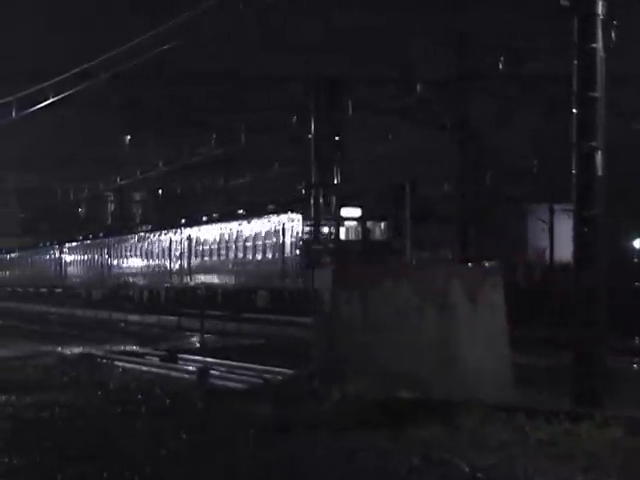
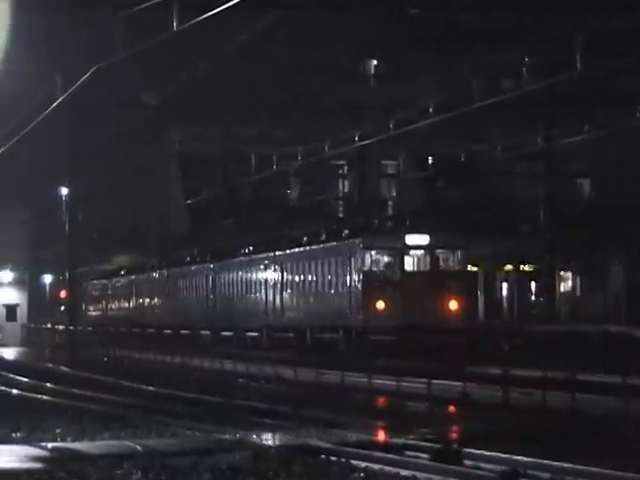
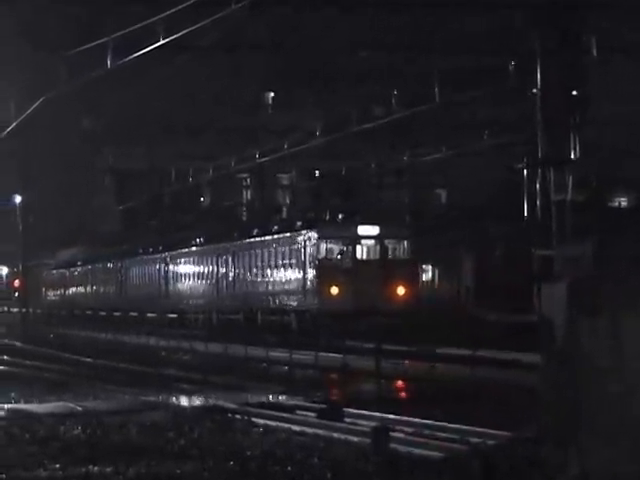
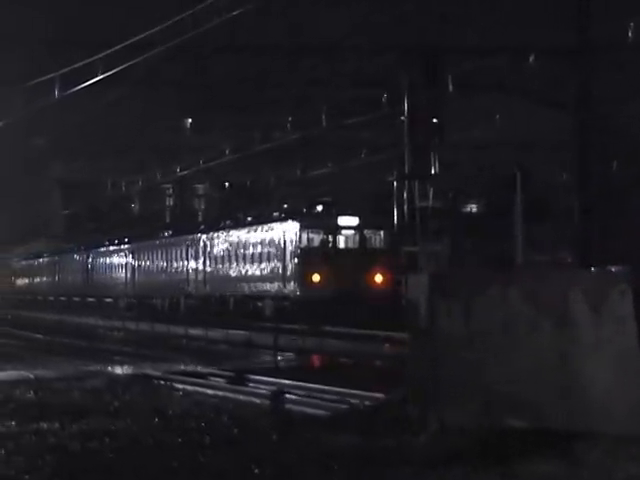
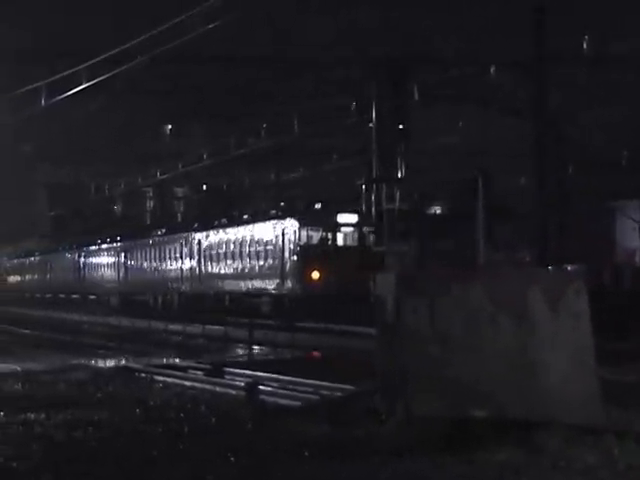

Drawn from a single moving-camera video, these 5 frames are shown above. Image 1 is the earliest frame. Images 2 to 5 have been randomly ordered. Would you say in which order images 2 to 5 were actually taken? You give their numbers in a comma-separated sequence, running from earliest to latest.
5, 4, 3, 2
